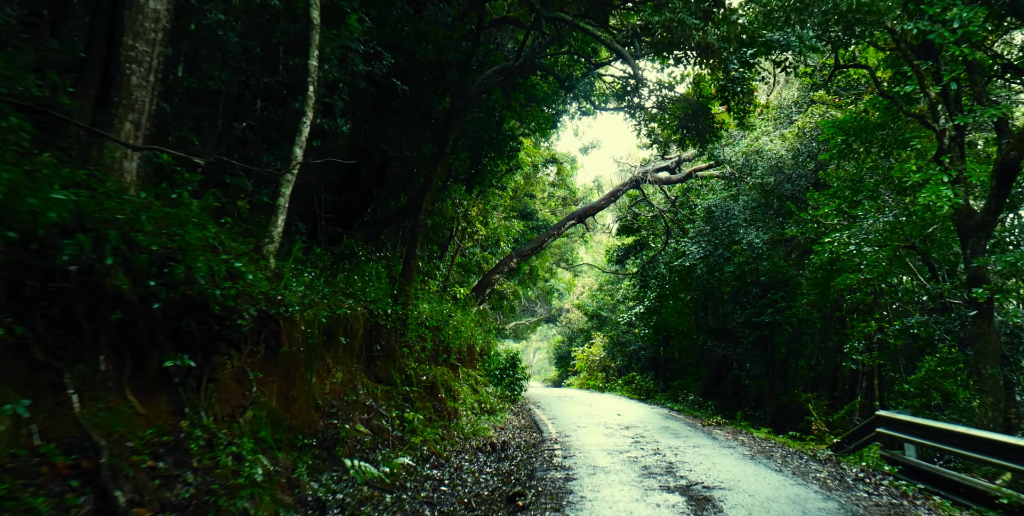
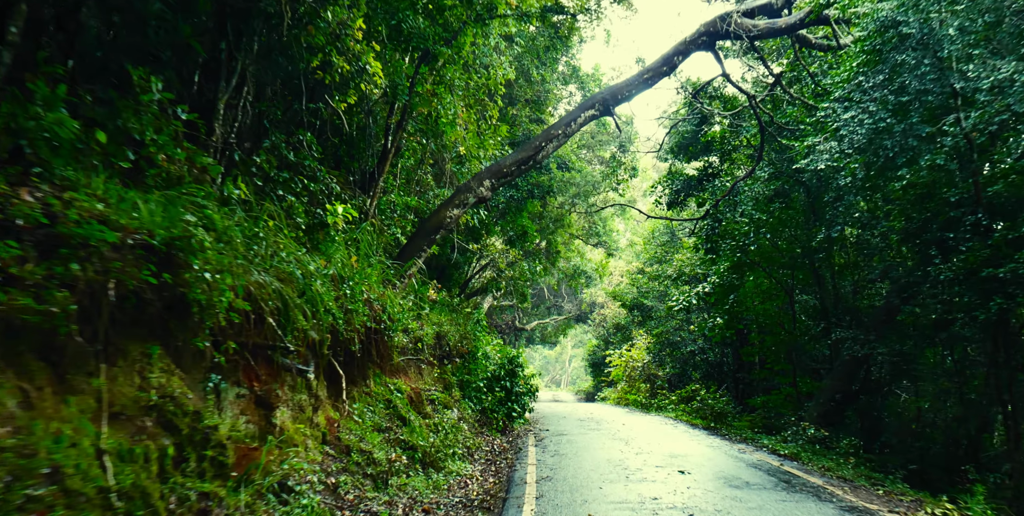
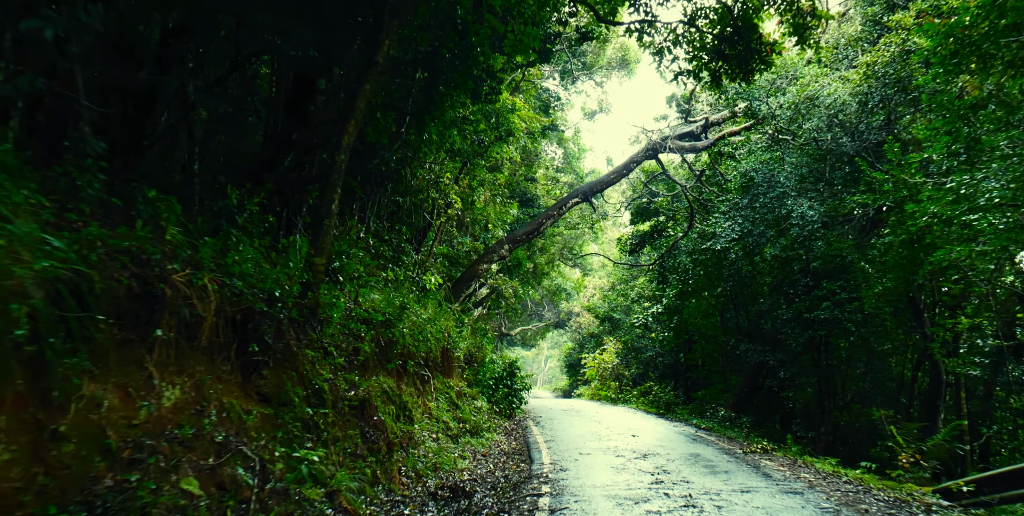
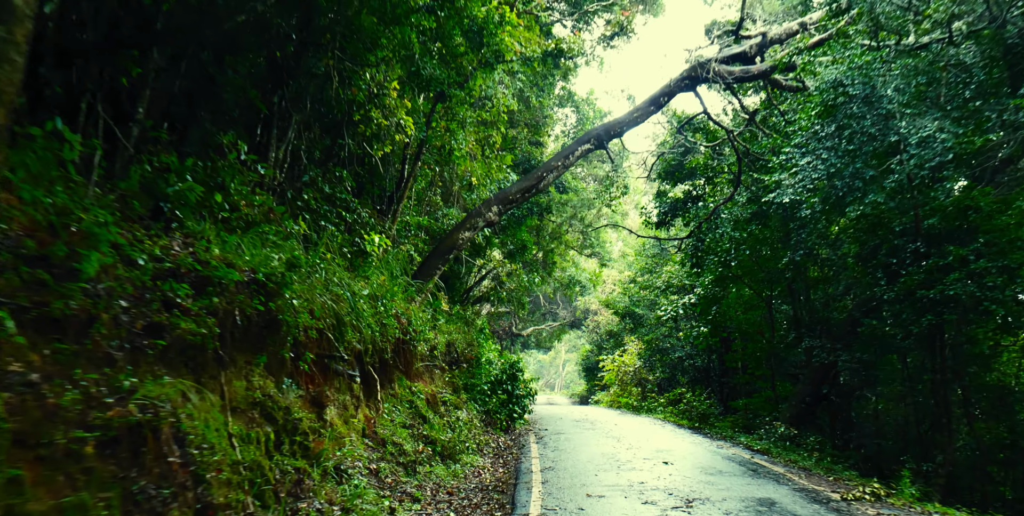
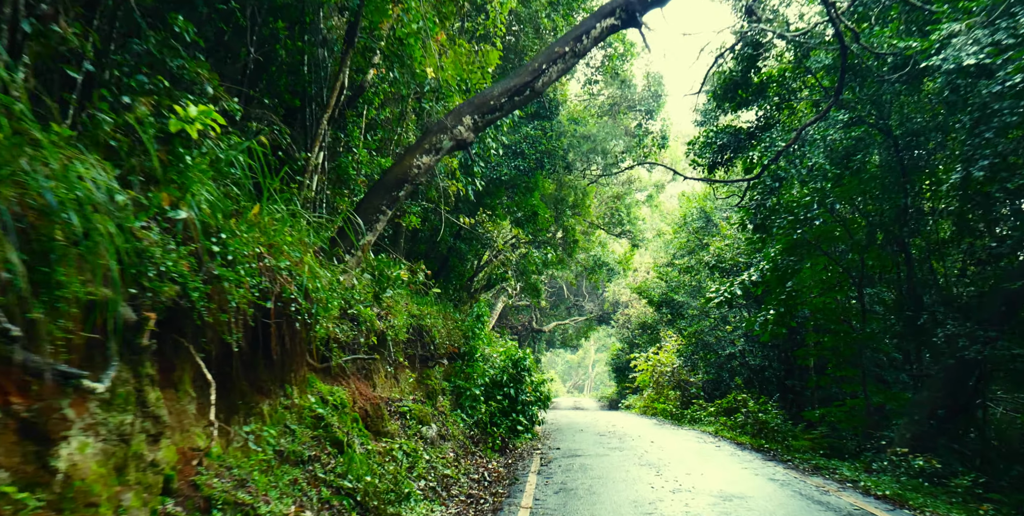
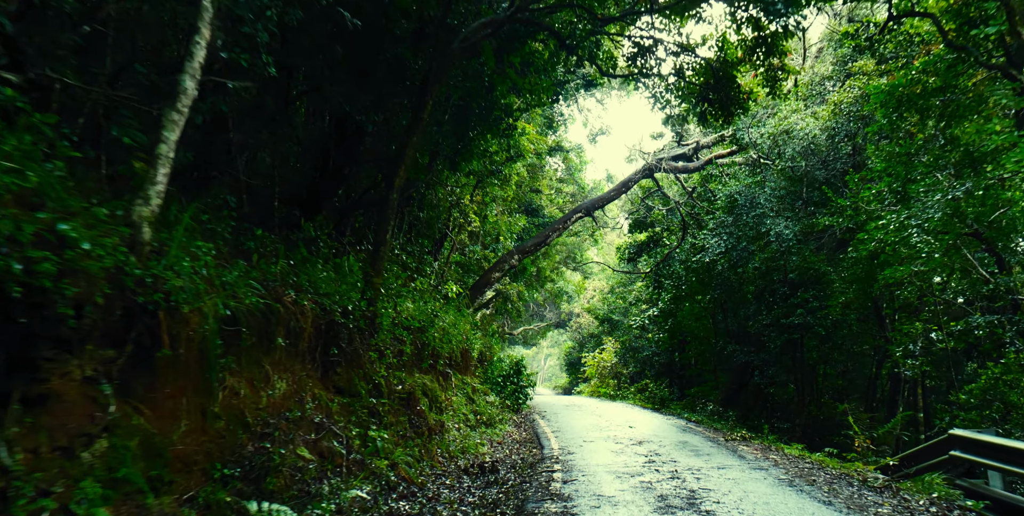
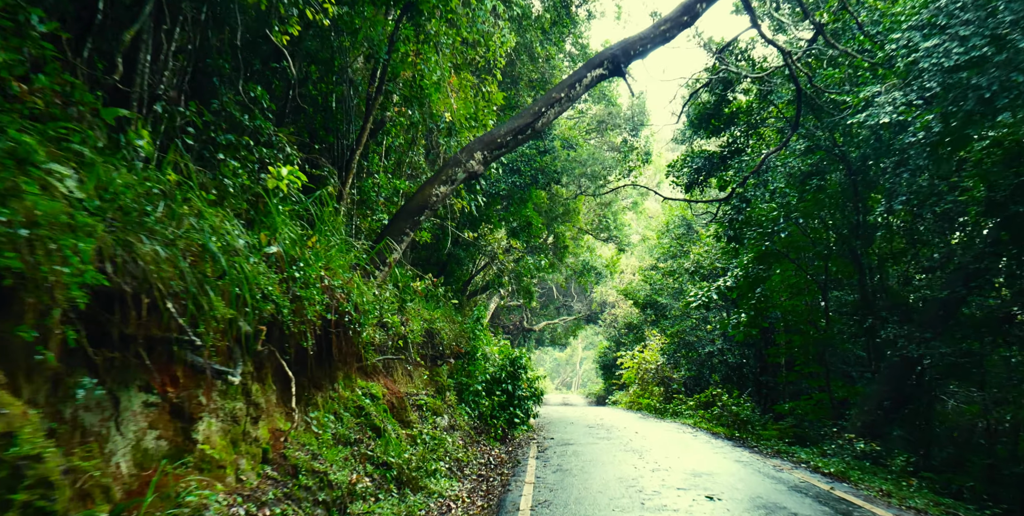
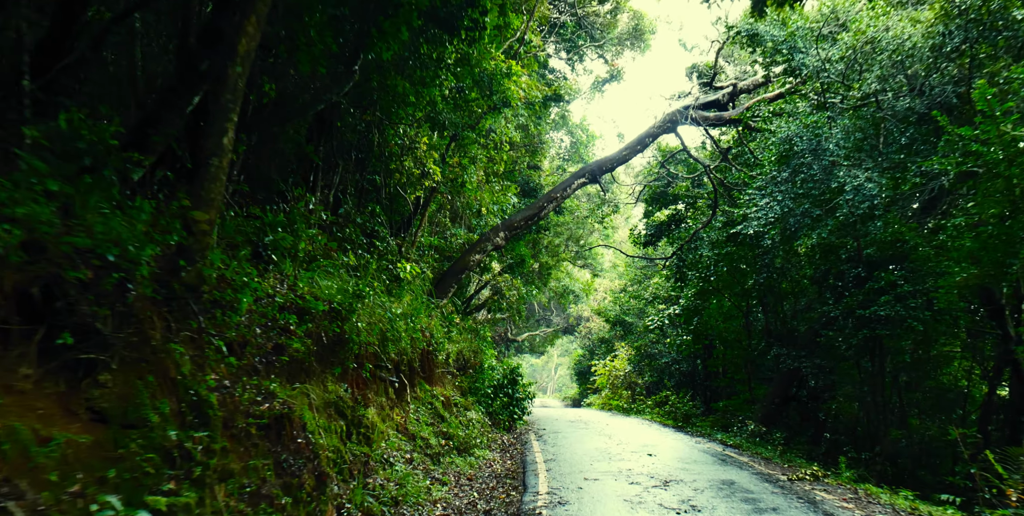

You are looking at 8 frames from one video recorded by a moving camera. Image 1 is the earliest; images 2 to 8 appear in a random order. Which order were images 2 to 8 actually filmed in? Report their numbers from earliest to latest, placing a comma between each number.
6, 3, 8, 4, 2, 7, 5
